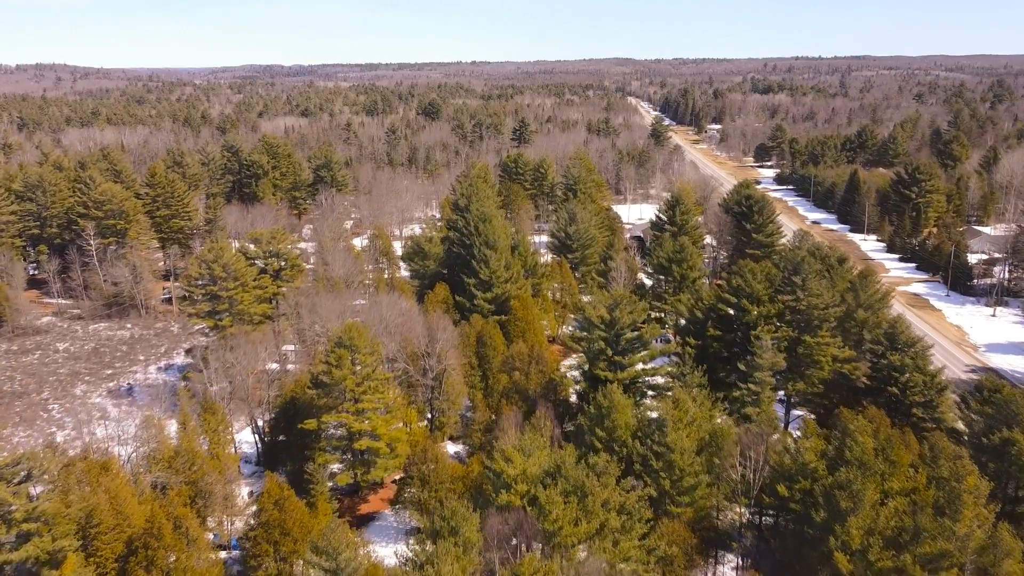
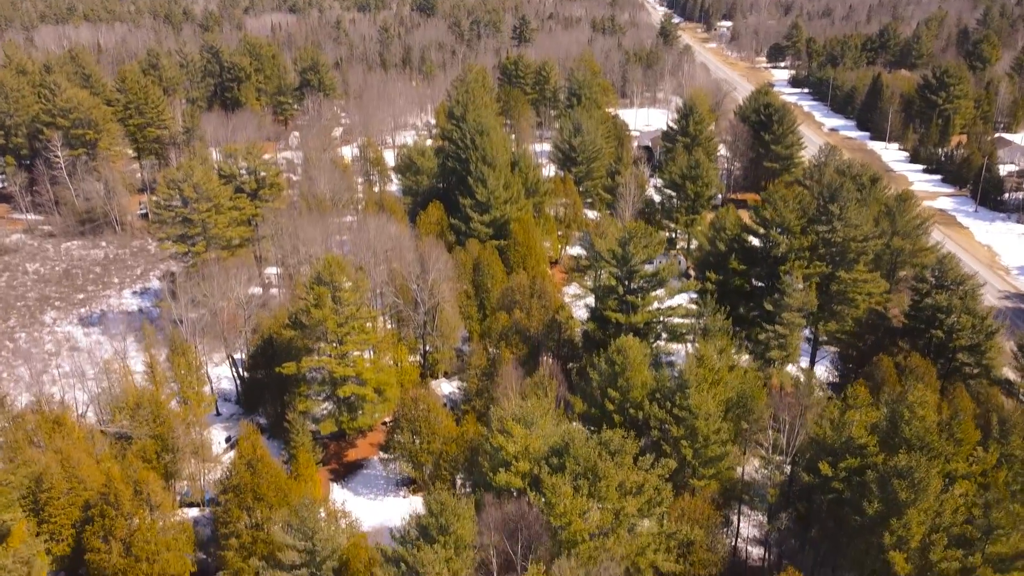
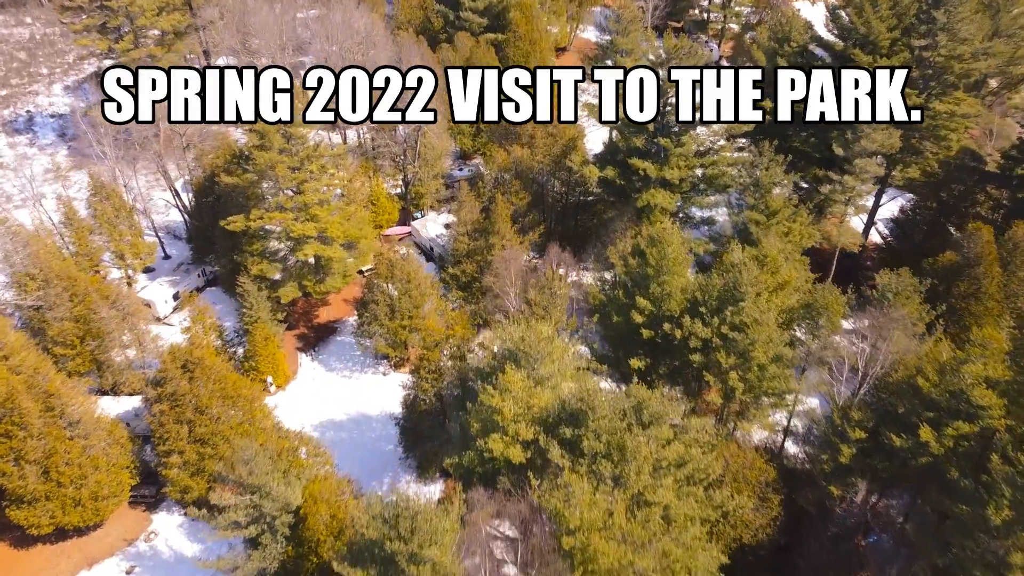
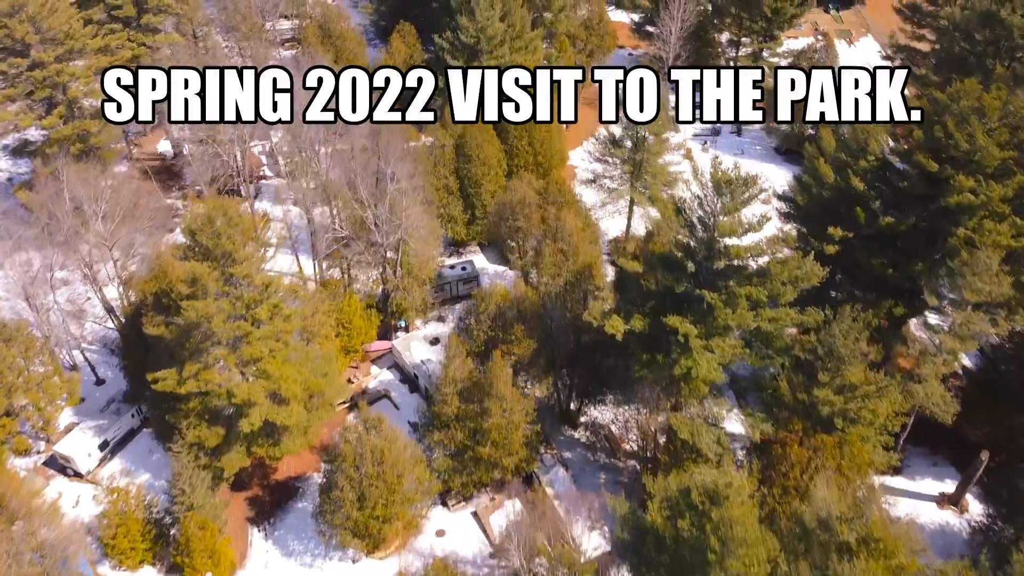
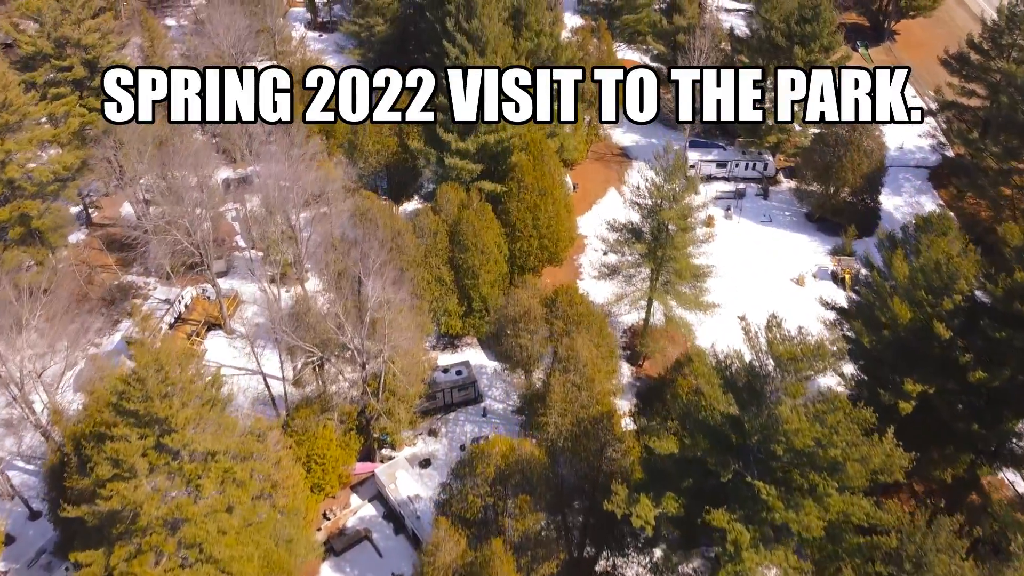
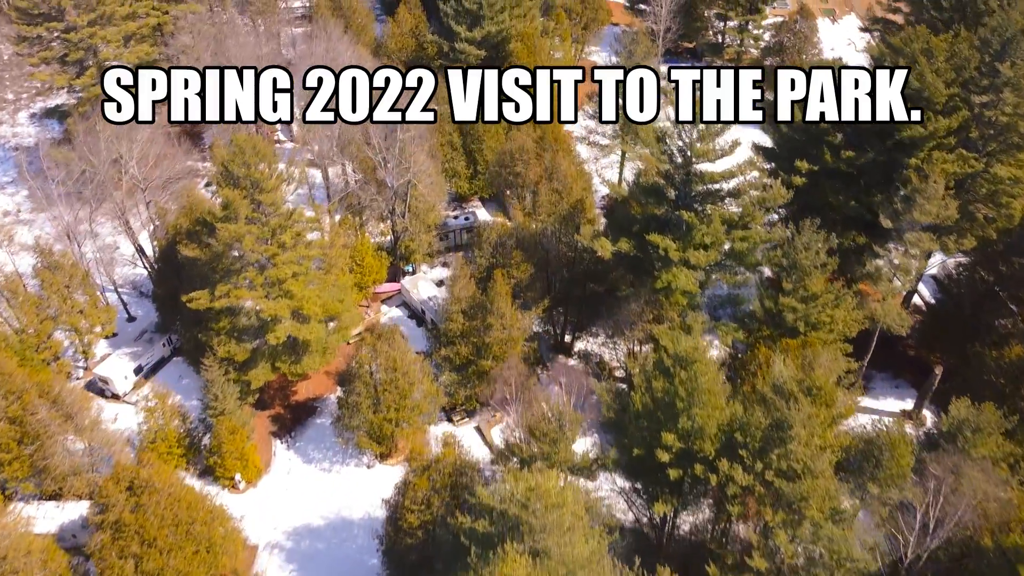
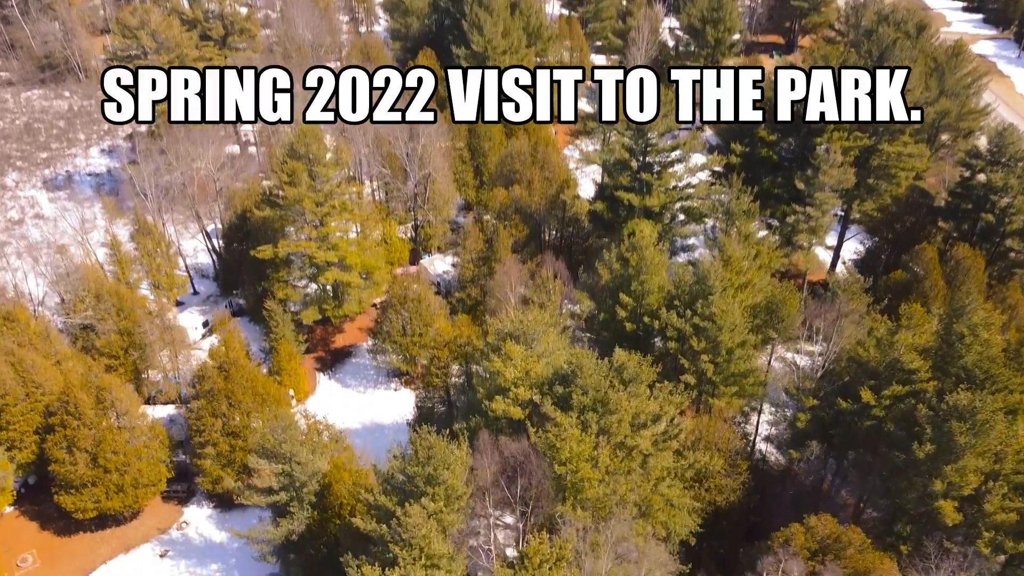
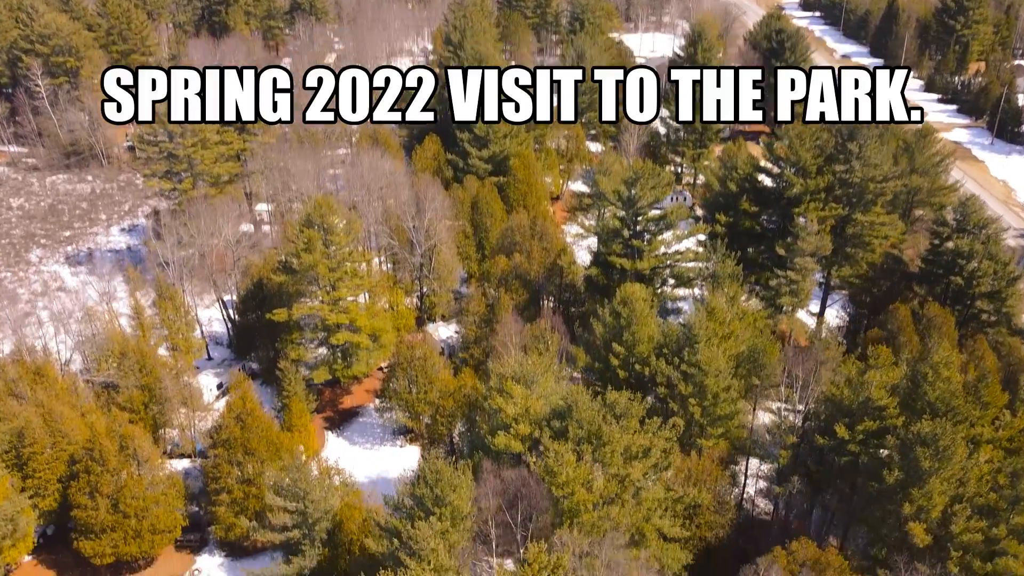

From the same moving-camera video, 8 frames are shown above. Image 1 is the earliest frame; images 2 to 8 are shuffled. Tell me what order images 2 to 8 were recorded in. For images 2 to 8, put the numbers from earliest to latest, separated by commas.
2, 8, 7, 3, 6, 4, 5
